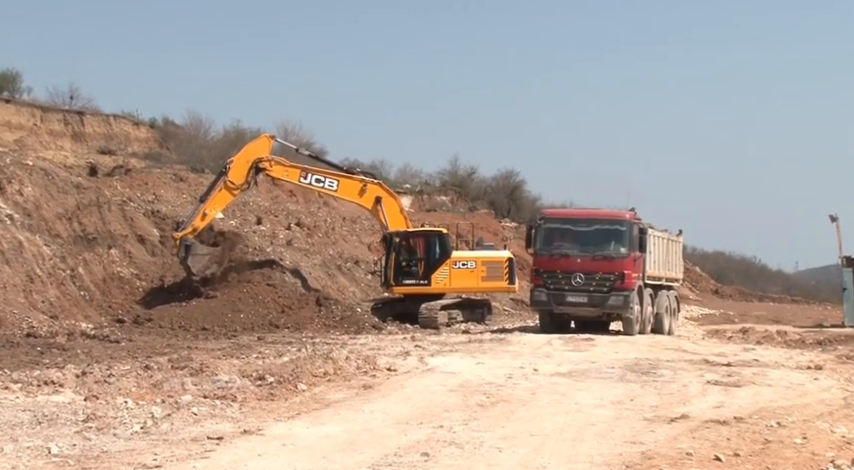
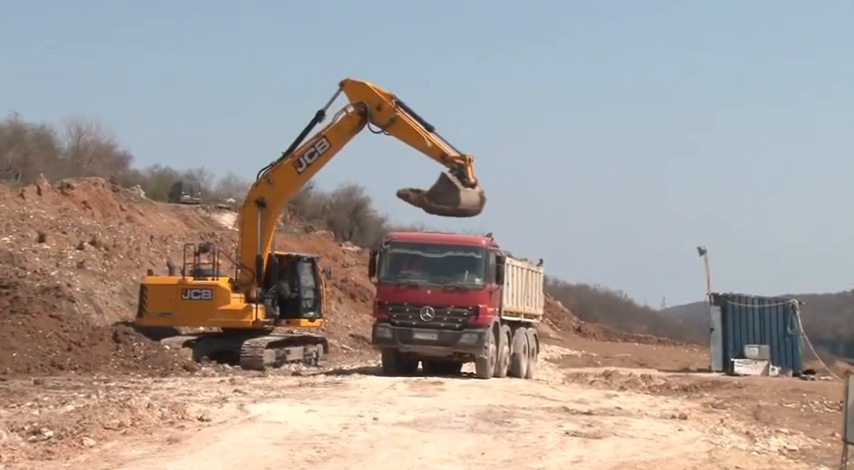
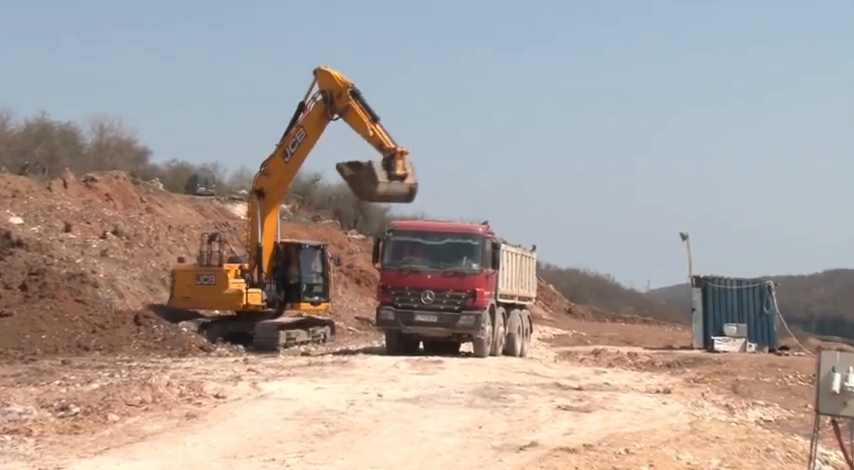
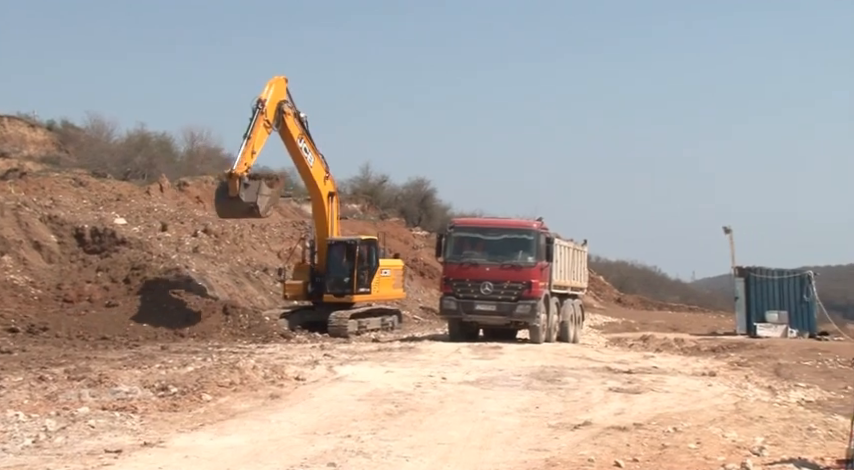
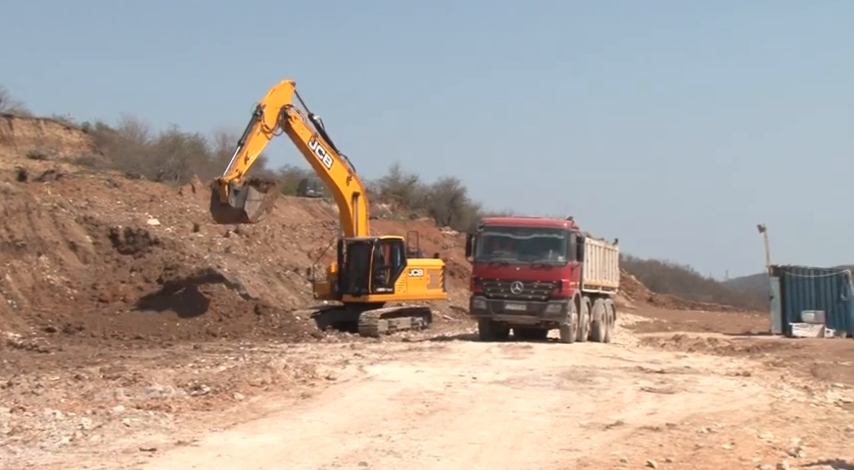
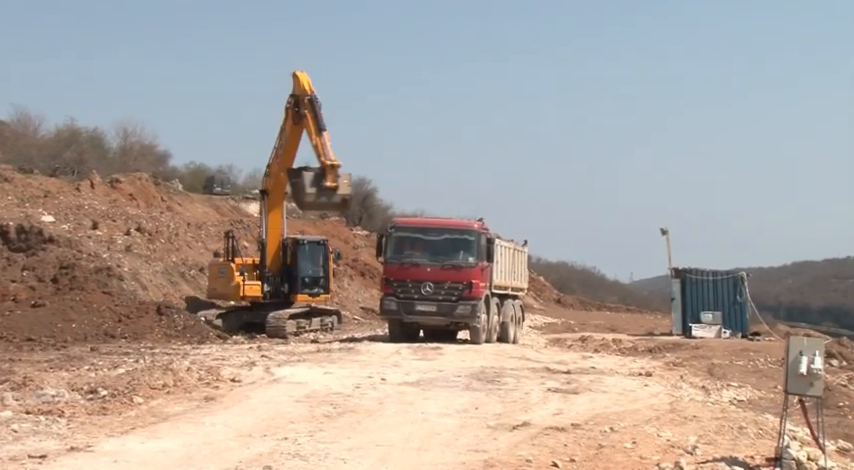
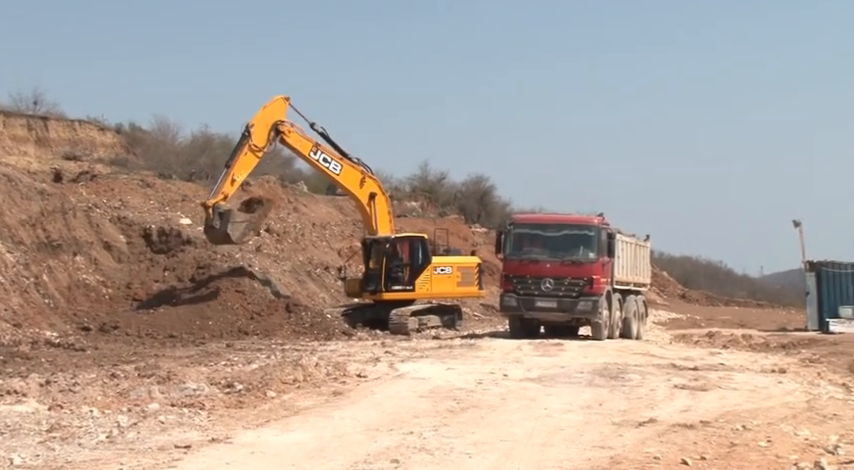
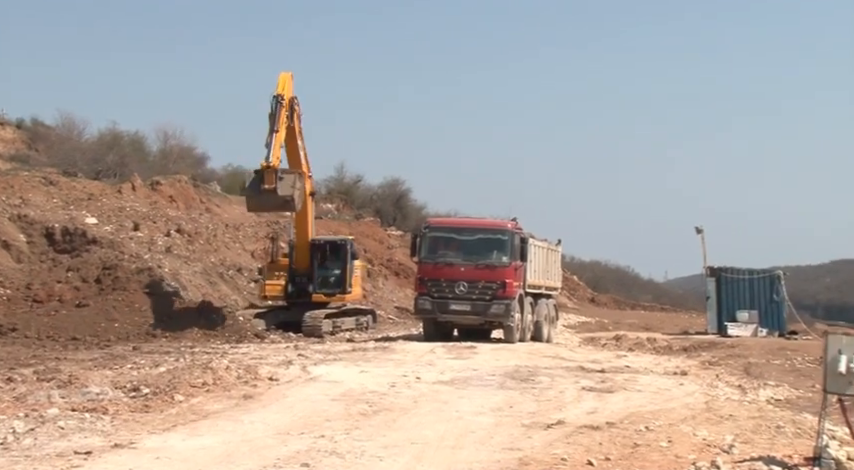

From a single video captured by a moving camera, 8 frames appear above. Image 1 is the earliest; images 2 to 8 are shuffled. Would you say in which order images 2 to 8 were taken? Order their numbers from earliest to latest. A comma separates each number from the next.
7, 5, 4, 8, 6, 3, 2
